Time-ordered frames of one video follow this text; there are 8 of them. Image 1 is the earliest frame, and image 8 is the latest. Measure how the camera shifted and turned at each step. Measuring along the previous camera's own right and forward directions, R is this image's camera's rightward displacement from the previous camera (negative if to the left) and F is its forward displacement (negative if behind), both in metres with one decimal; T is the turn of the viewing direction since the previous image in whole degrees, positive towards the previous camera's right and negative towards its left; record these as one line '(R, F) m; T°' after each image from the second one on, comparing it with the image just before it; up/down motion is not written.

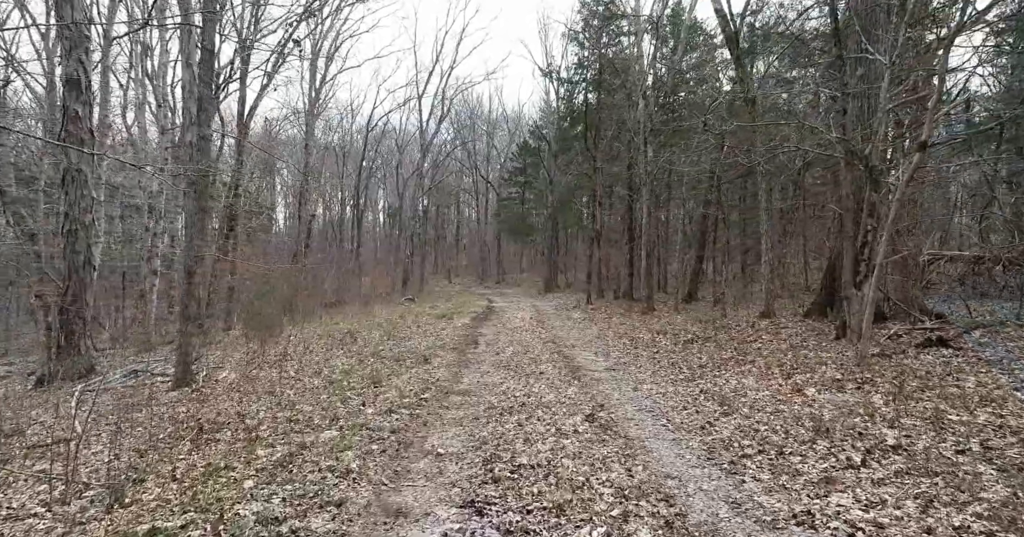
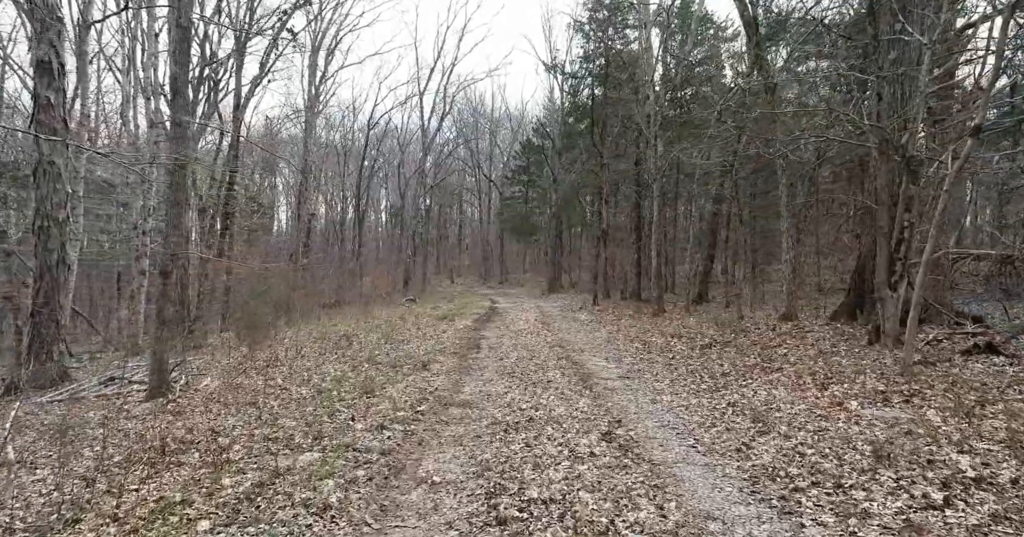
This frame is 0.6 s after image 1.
(0.0, +0.8) m; 0°
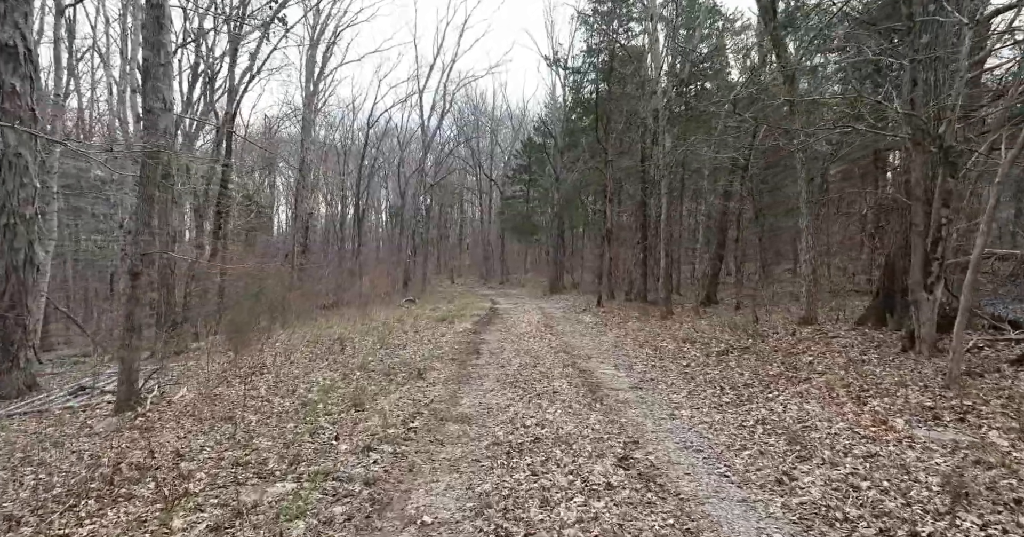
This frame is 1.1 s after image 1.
(0.0, +0.8) m; 0°
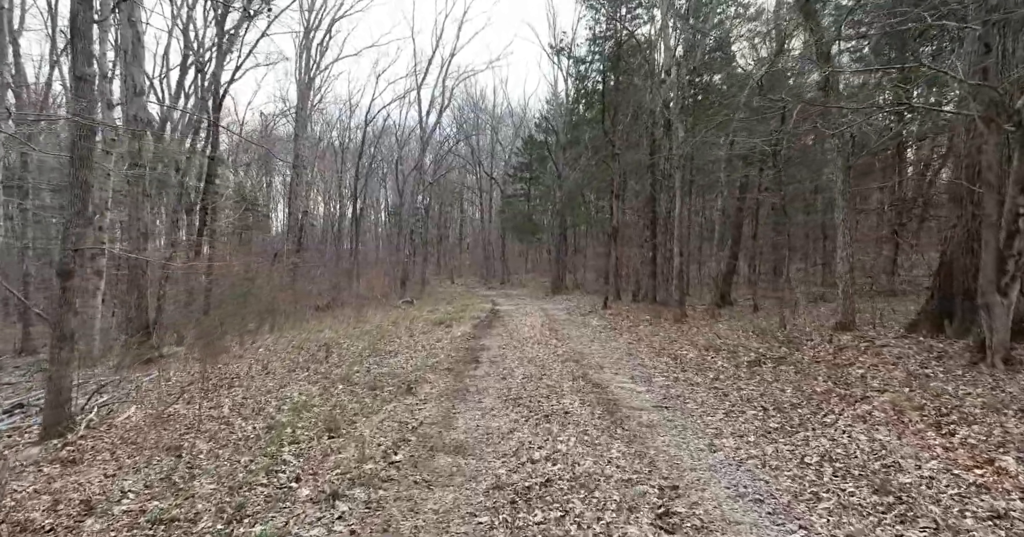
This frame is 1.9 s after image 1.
(0.0, +1.3) m; 0°
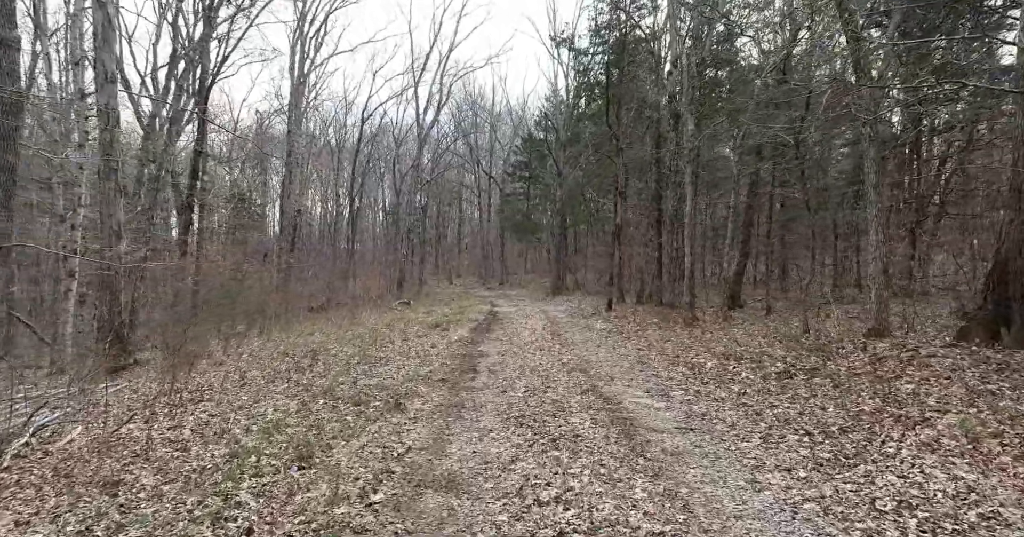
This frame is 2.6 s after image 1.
(0.0, +1.0) m; 0°
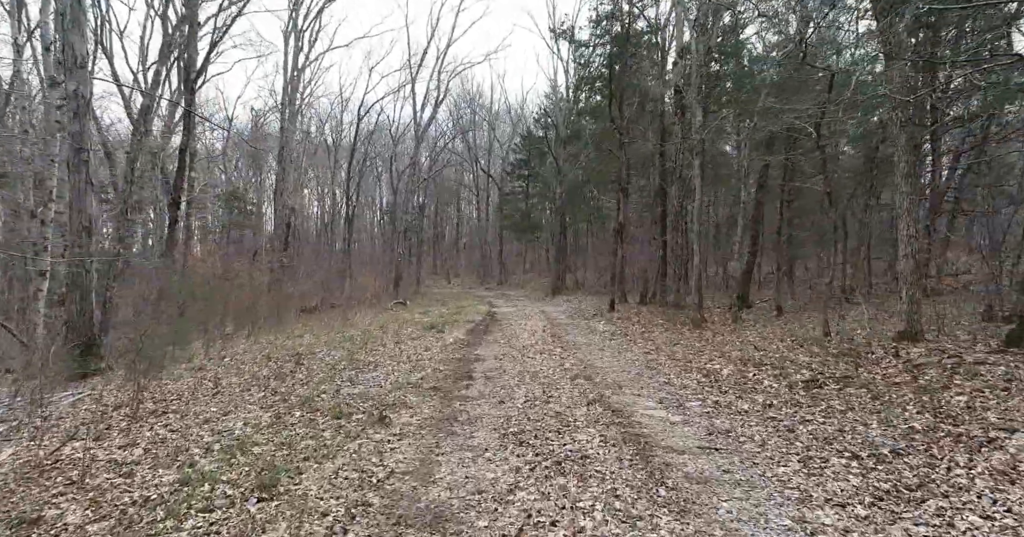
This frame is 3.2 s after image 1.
(0.0, +0.9) m; 0°
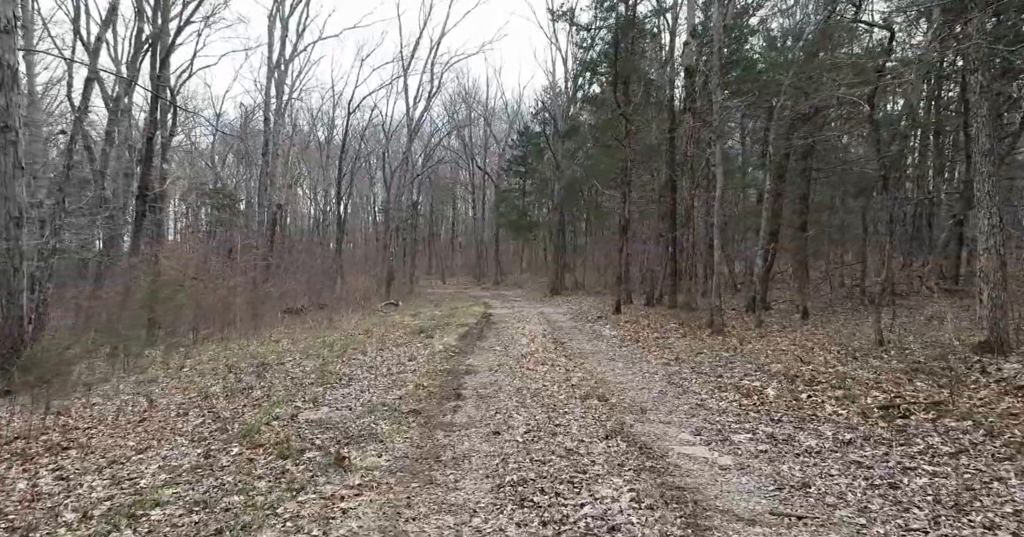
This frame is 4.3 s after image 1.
(0.0, +1.7) m; 0°
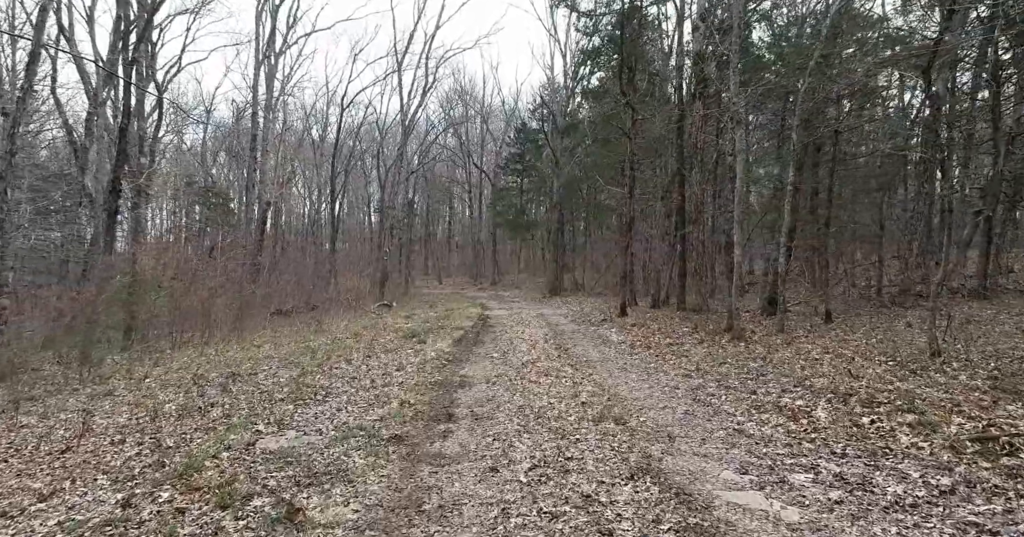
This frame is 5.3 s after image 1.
(0.0, +1.2) m; 0°
